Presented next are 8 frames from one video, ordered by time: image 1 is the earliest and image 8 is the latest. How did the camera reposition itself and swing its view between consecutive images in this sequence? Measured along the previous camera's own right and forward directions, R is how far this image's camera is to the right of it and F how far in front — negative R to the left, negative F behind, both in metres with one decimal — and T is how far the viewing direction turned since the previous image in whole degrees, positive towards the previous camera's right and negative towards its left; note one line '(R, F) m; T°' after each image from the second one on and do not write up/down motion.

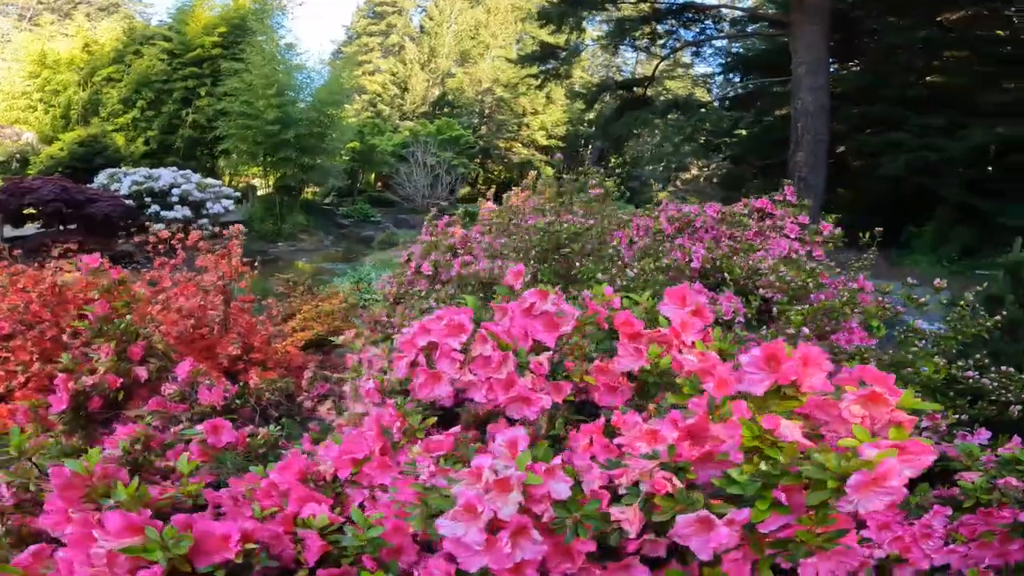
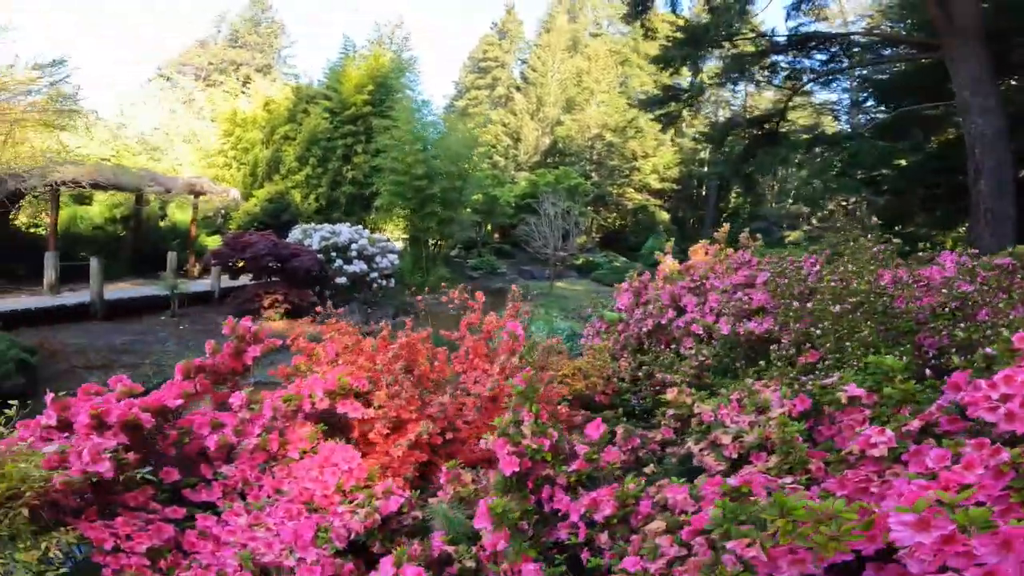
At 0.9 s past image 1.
(-1.0, -0.1) m; -9°
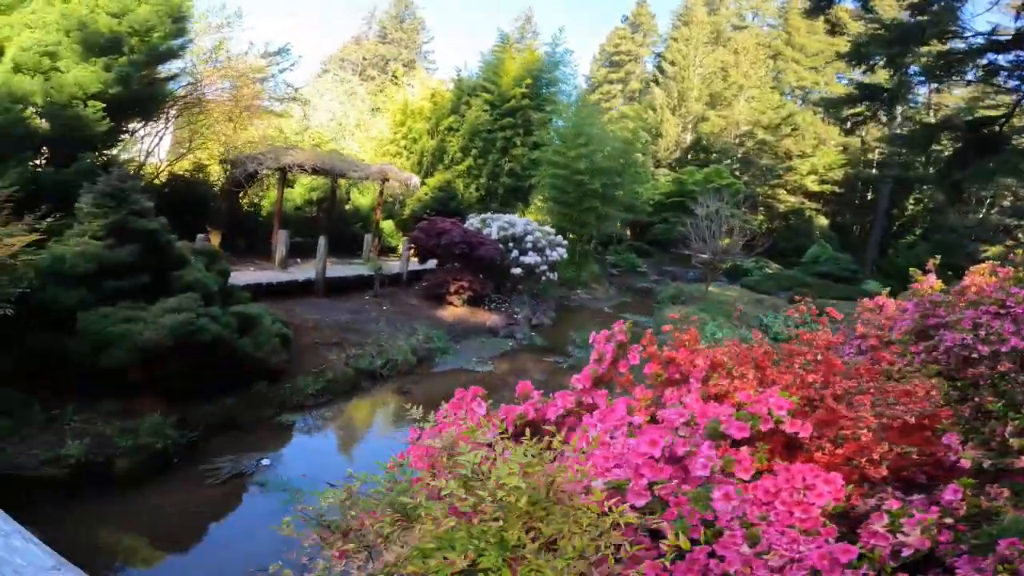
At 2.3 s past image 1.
(-1.4, -0.1) m; -9°
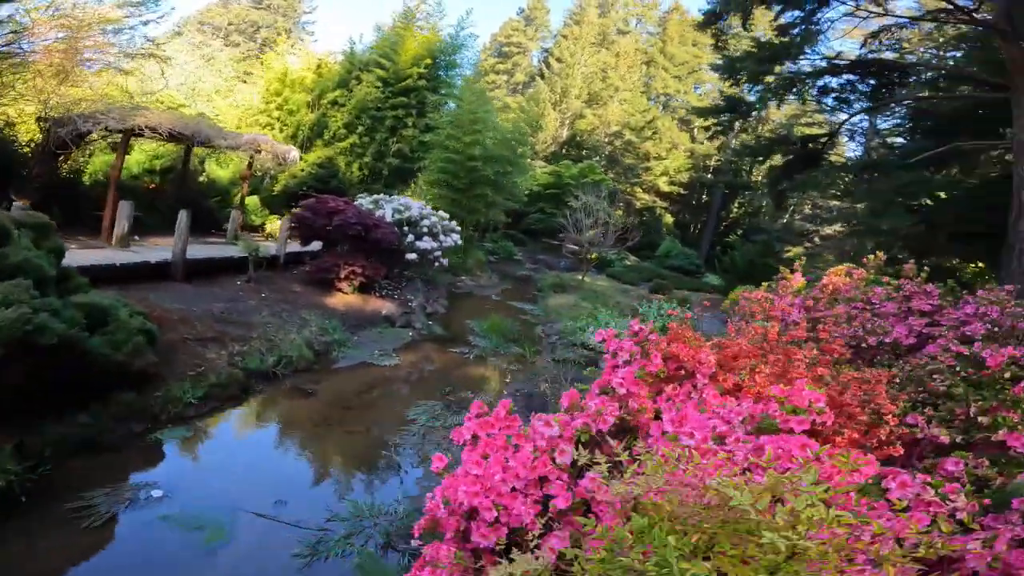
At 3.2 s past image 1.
(-0.6, +0.2) m; +15°
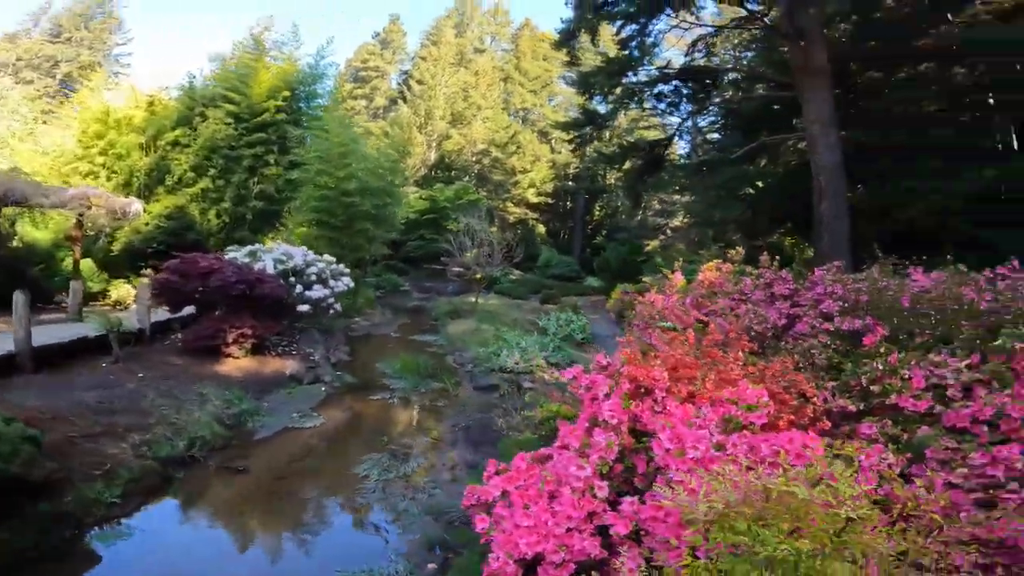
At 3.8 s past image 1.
(-0.4, -0.1) m; +13°
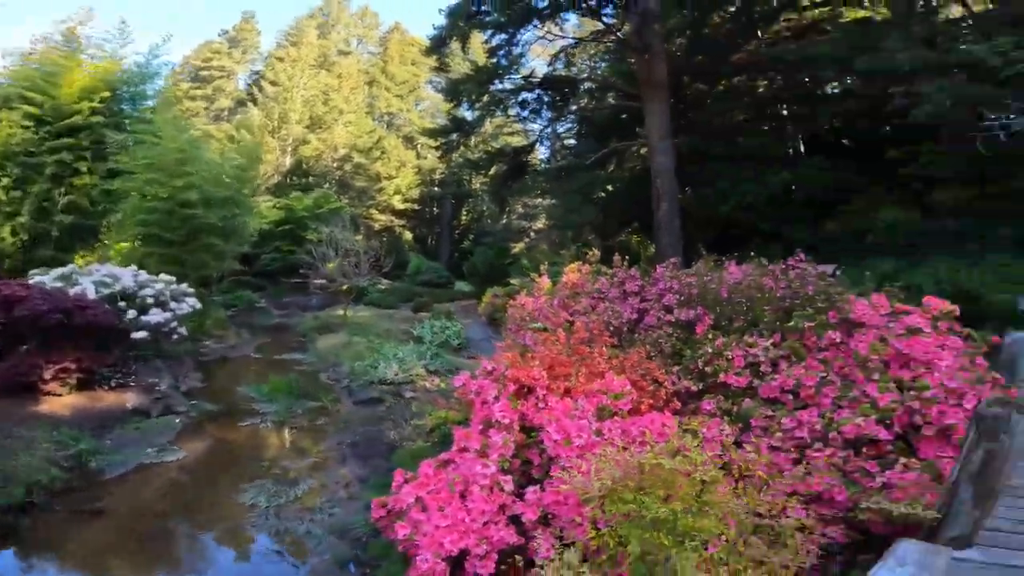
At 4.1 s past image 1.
(-0.1, -0.2) m; +14°
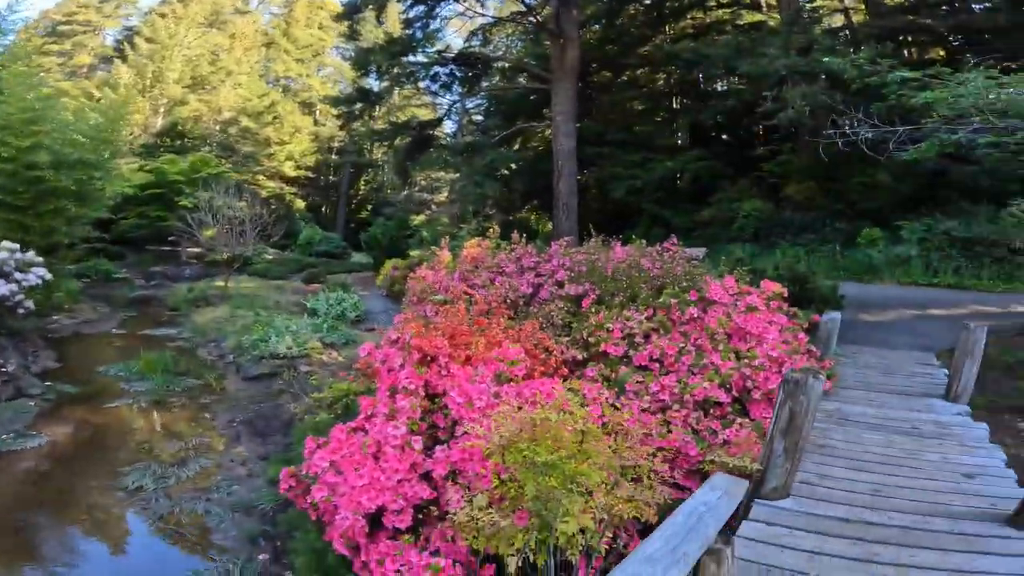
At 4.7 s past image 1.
(-0.1, -0.2) m; +11°
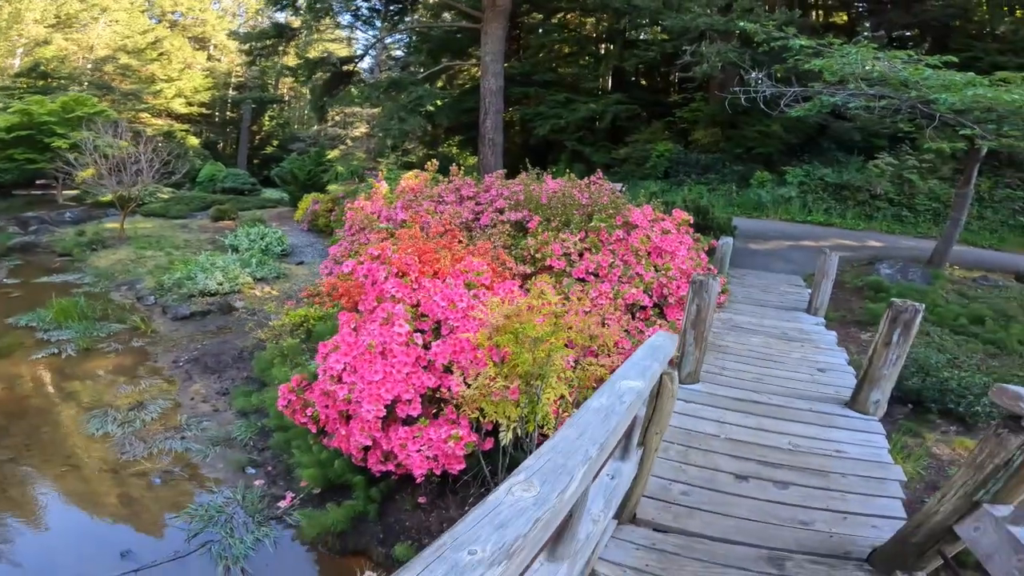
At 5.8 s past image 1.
(-0.4, -0.6) m; +9°
